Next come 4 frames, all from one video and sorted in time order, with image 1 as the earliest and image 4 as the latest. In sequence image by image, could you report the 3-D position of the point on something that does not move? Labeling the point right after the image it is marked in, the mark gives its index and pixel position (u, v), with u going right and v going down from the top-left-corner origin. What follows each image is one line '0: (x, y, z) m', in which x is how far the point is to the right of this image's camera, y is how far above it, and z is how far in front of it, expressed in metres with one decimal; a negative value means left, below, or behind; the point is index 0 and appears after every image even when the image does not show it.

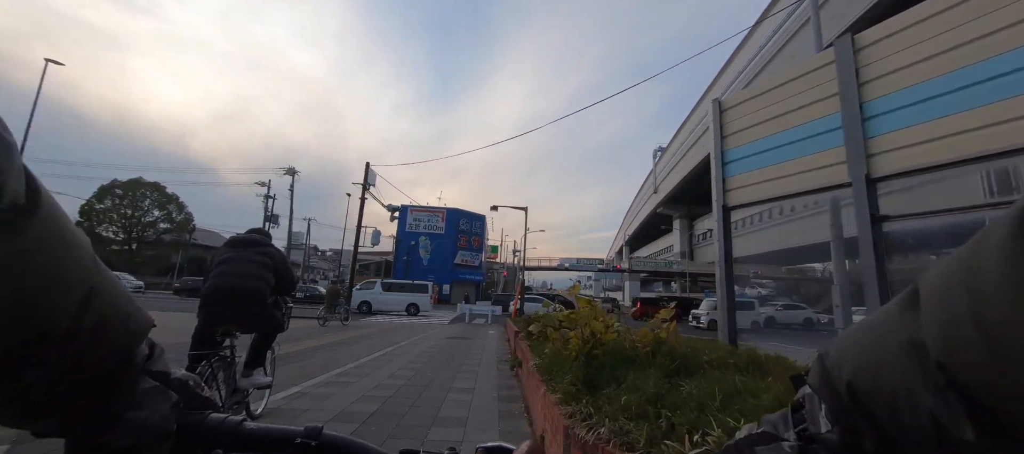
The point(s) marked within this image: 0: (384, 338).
0: (-3.6, -3.2, +11.5) m
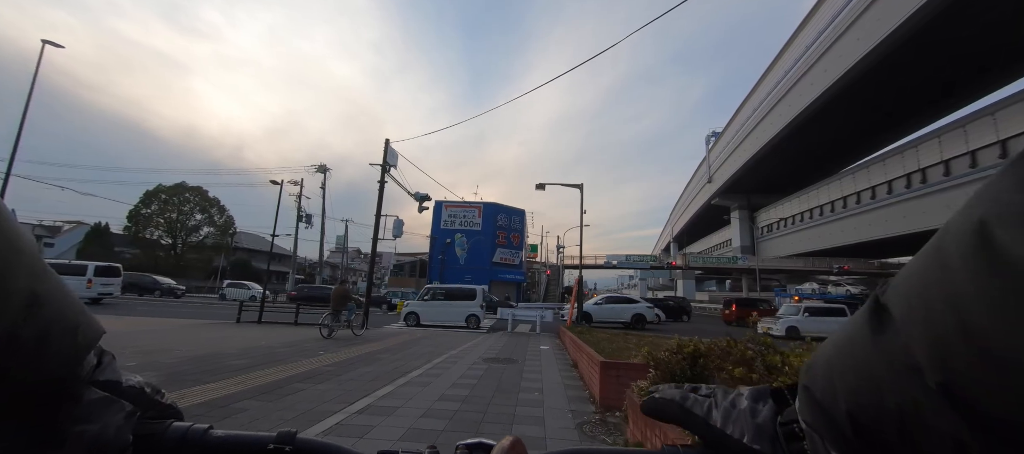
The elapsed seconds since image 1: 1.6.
0: (-2.3, -2.9, +9.7) m
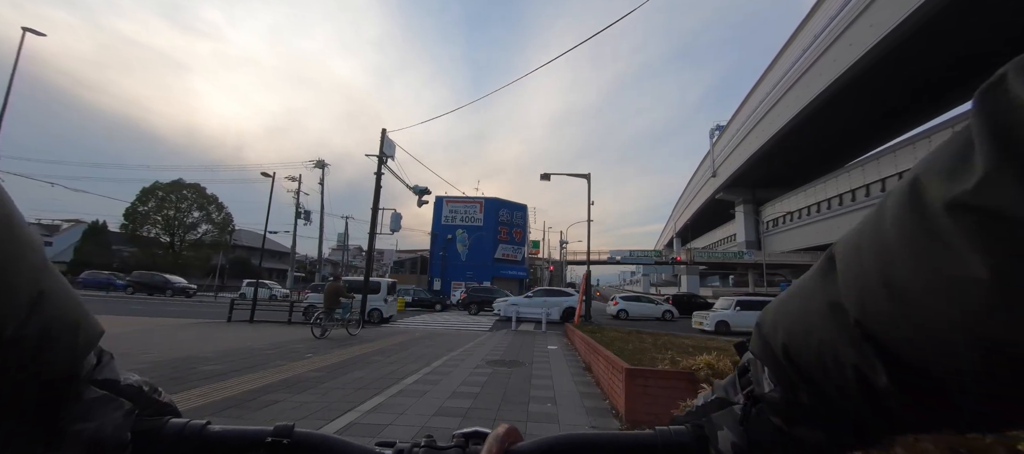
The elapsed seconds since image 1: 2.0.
0: (-2.2, -2.8, +9.3) m
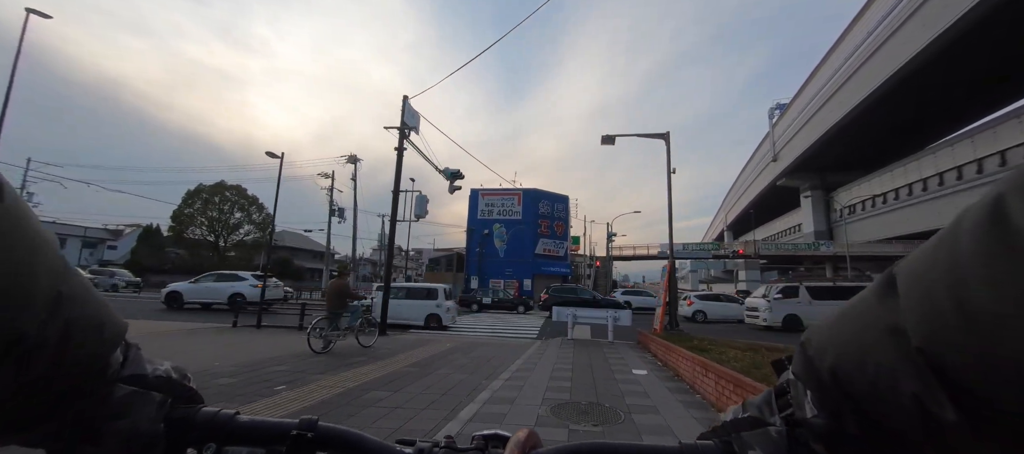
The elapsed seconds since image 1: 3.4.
0: (-1.1, -2.5, +7.9) m
